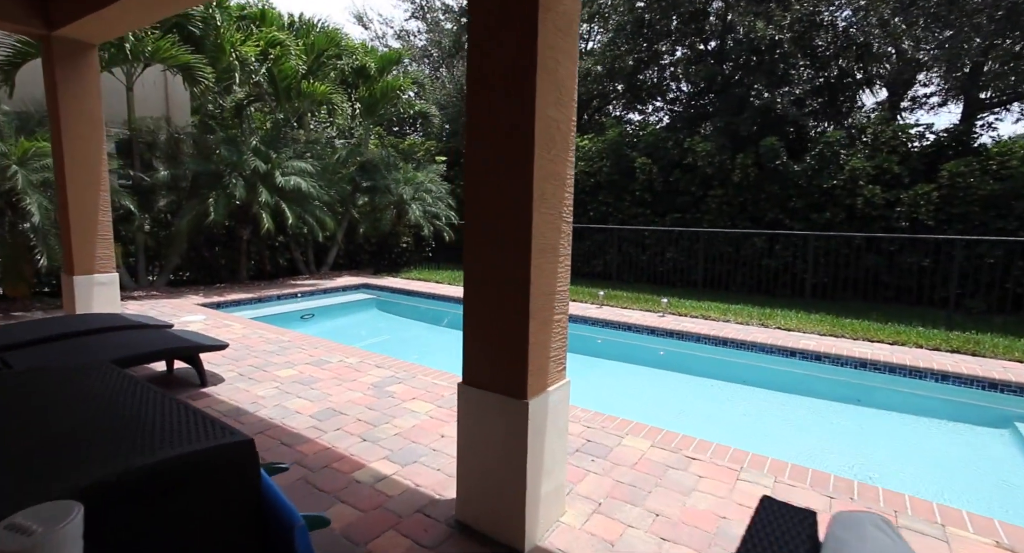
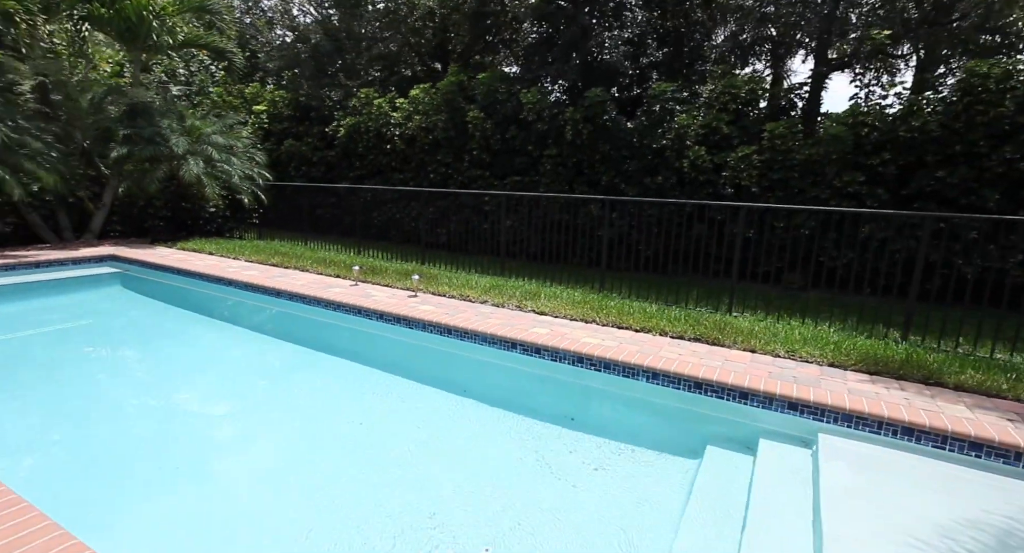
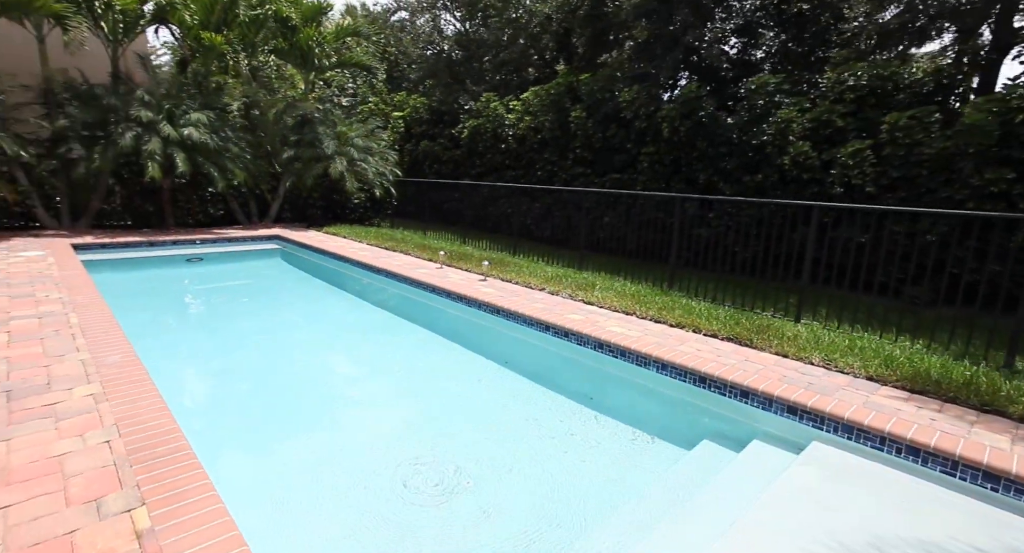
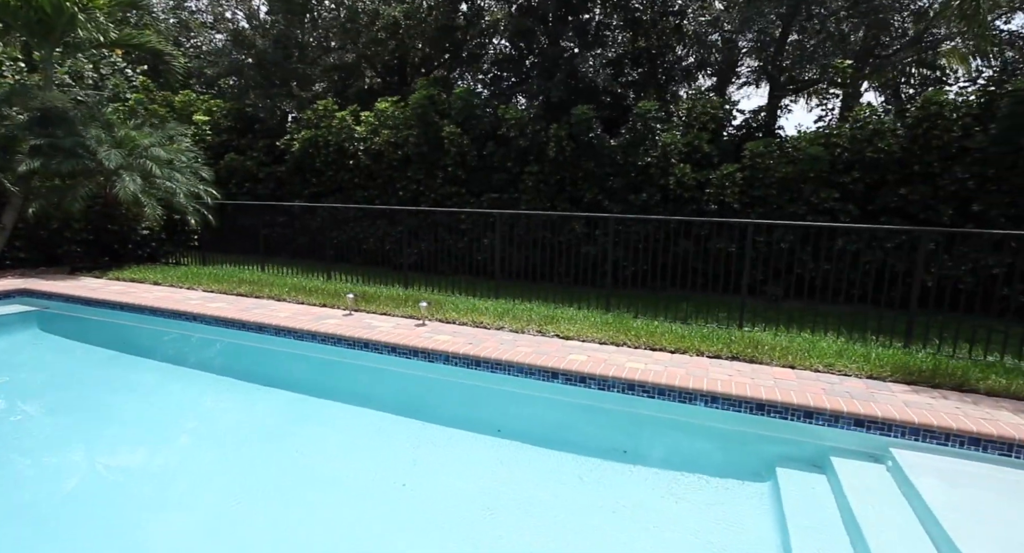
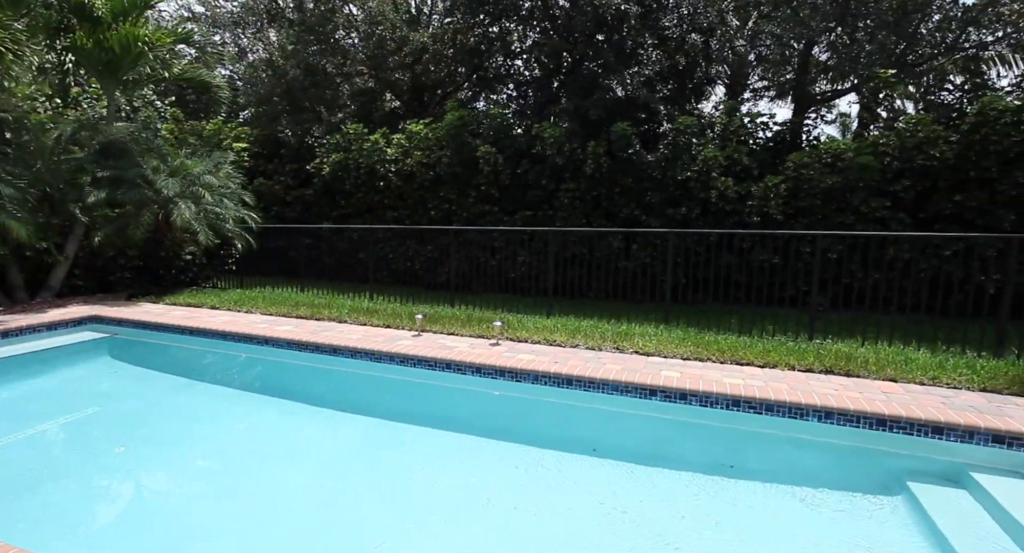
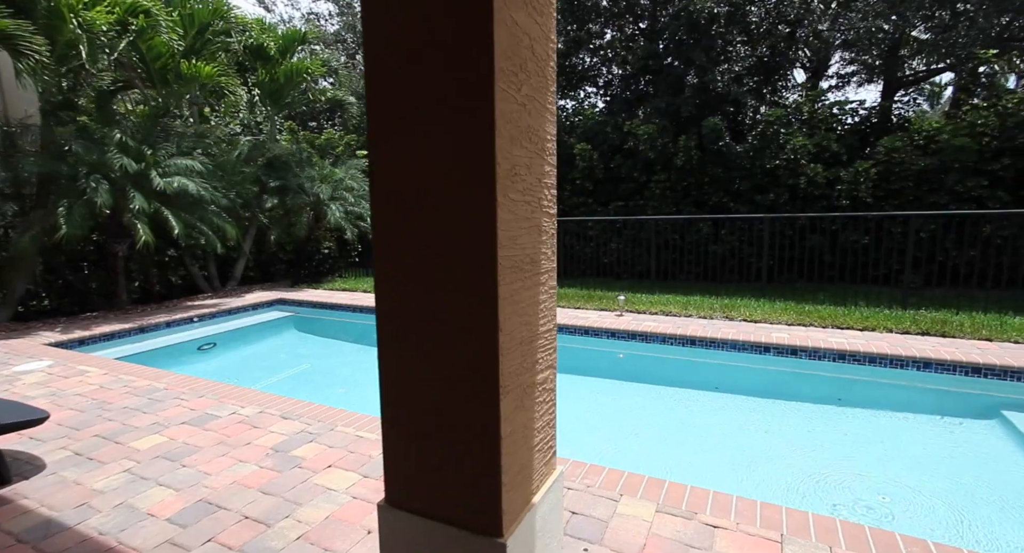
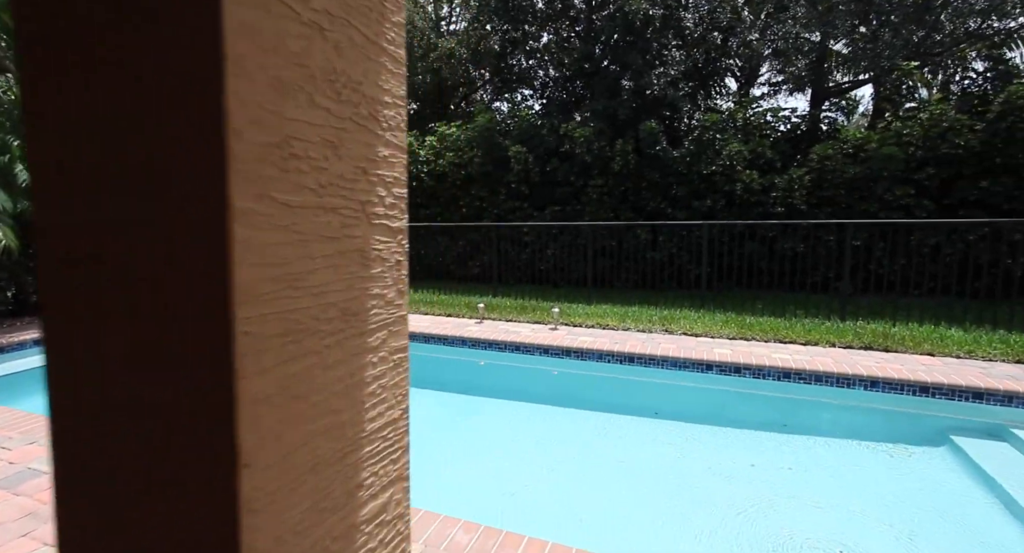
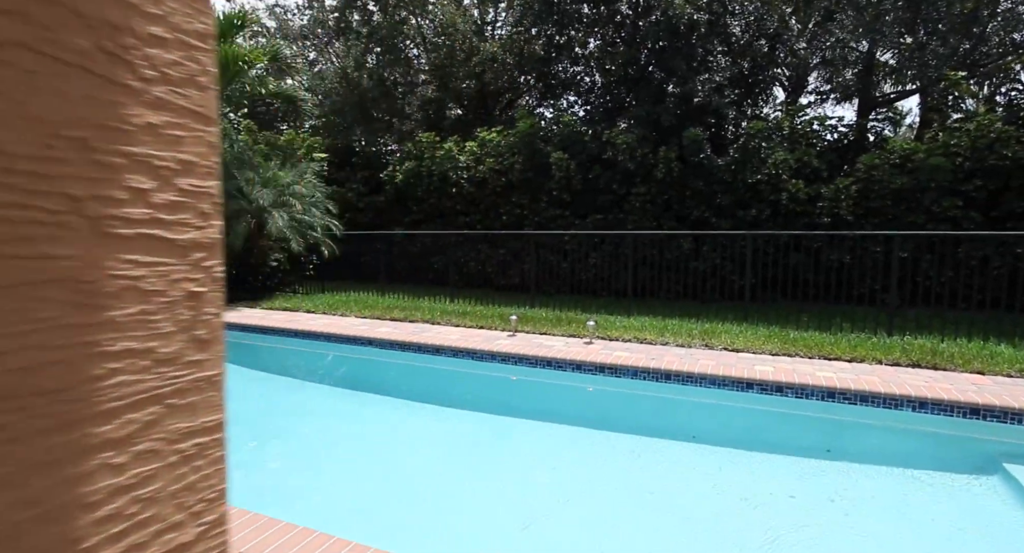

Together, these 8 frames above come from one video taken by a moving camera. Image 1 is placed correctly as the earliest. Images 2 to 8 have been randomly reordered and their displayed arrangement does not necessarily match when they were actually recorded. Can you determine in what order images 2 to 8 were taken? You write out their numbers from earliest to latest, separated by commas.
6, 7, 8, 5, 4, 2, 3
